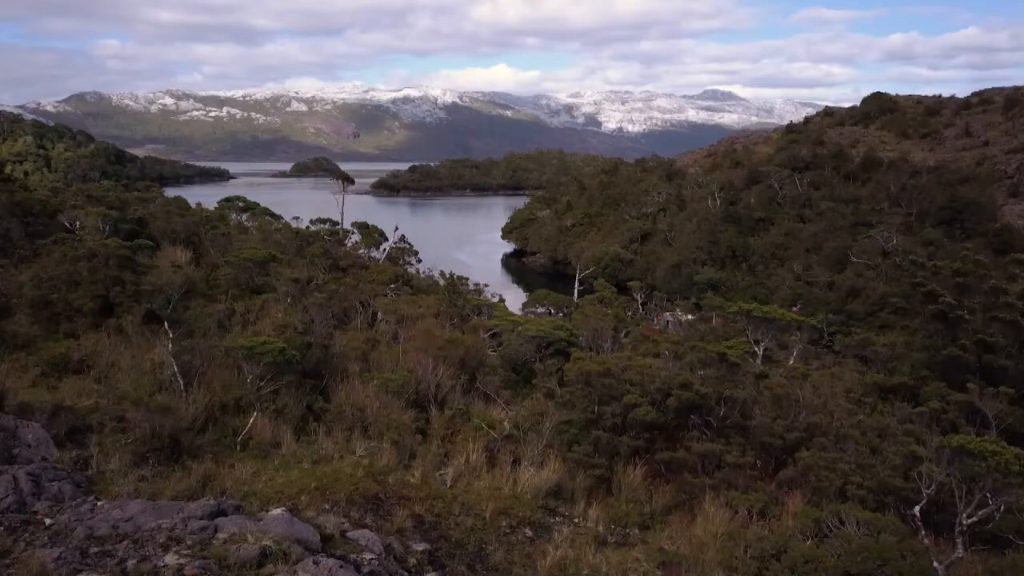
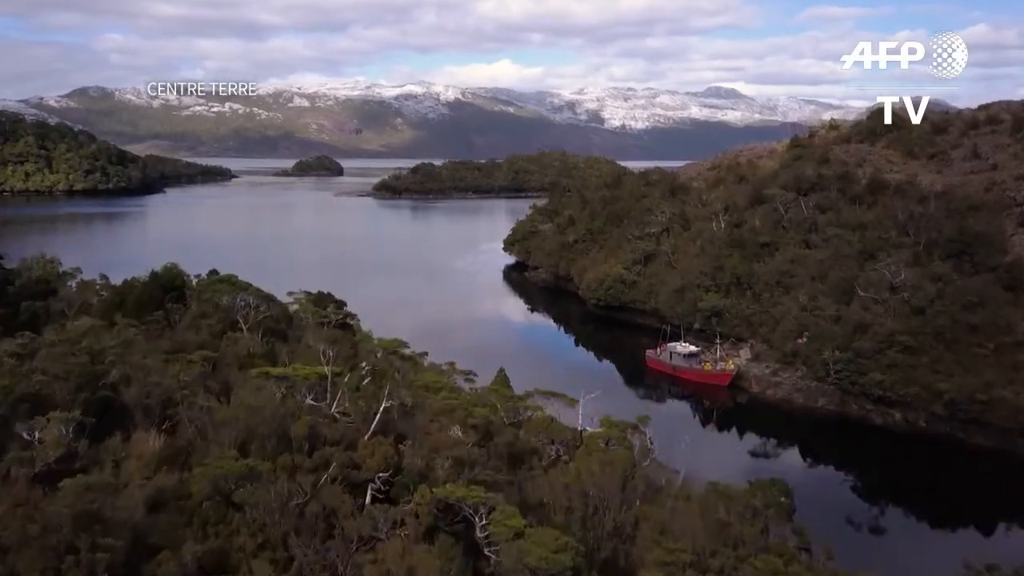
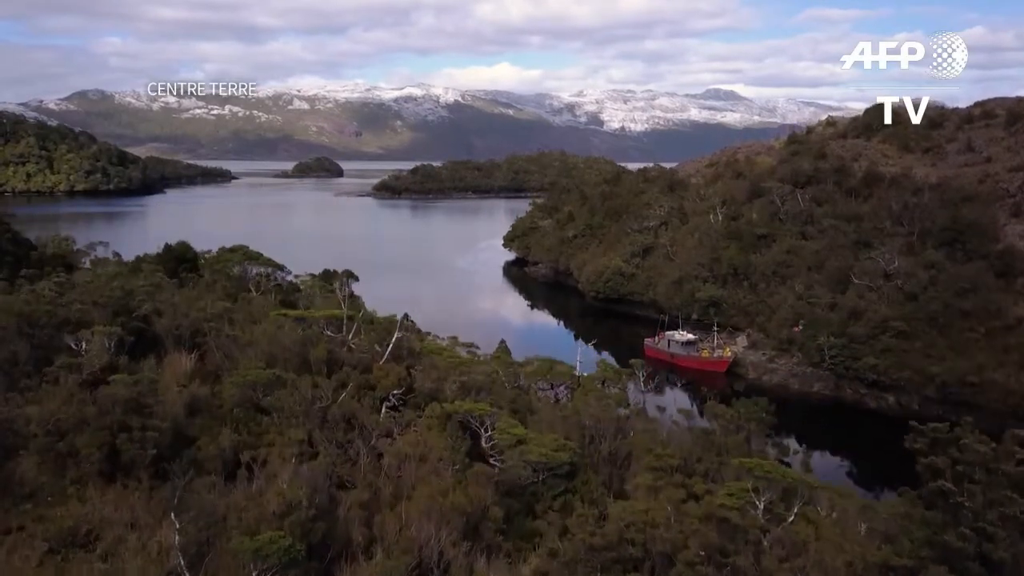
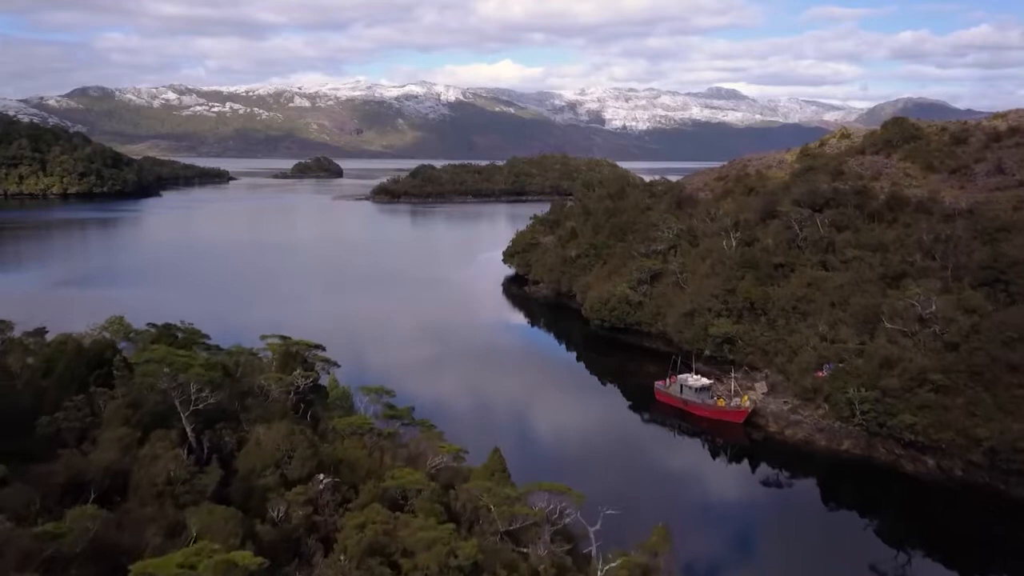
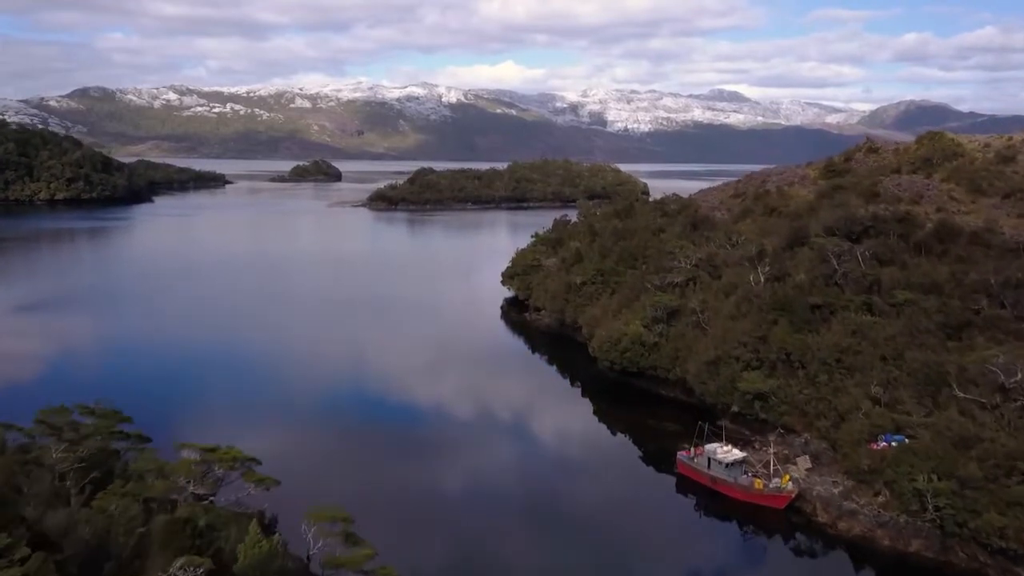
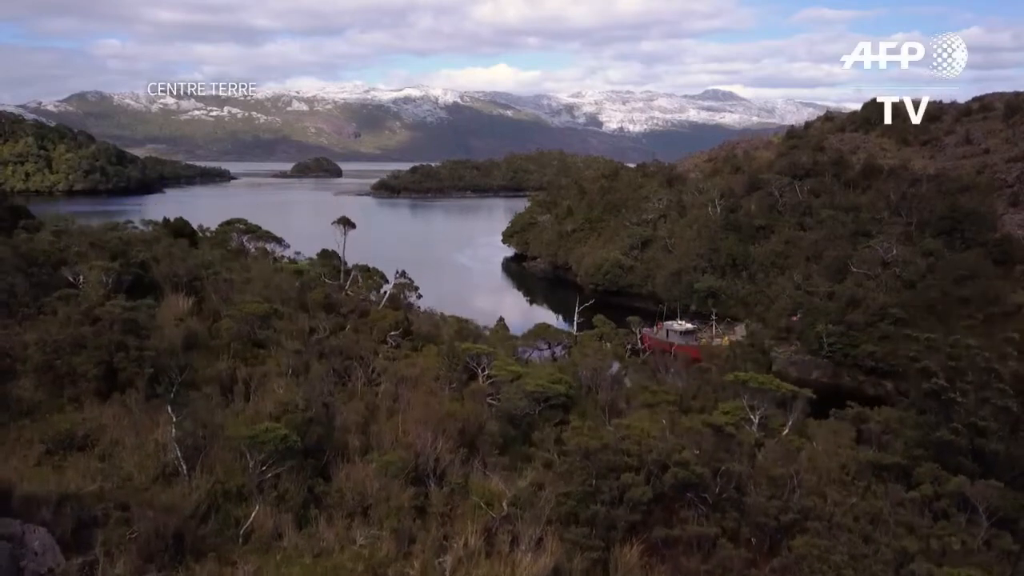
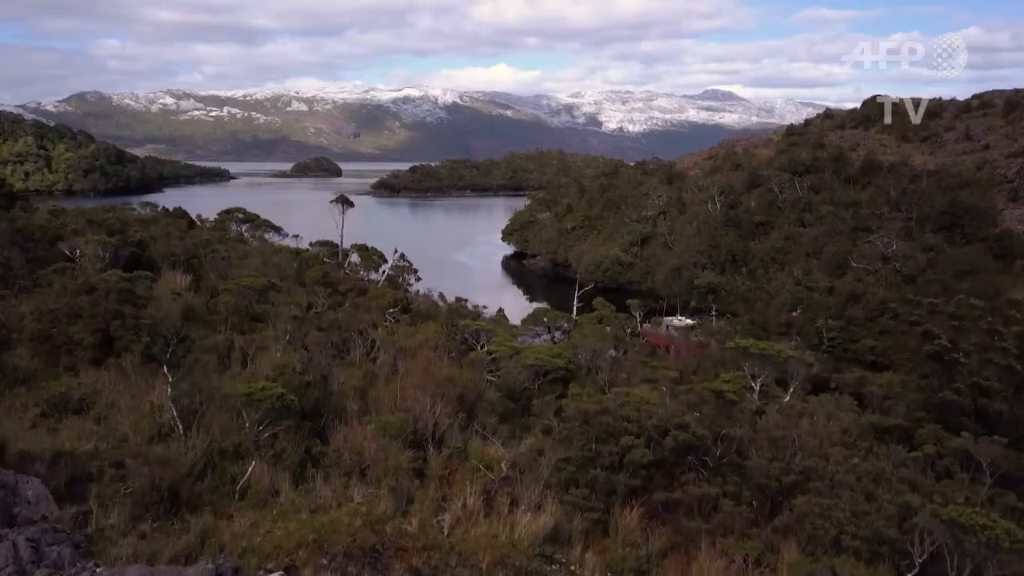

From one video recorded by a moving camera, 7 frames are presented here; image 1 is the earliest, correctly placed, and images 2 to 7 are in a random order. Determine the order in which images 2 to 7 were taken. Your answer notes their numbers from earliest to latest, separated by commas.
7, 6, 3, 2, 4, 5
